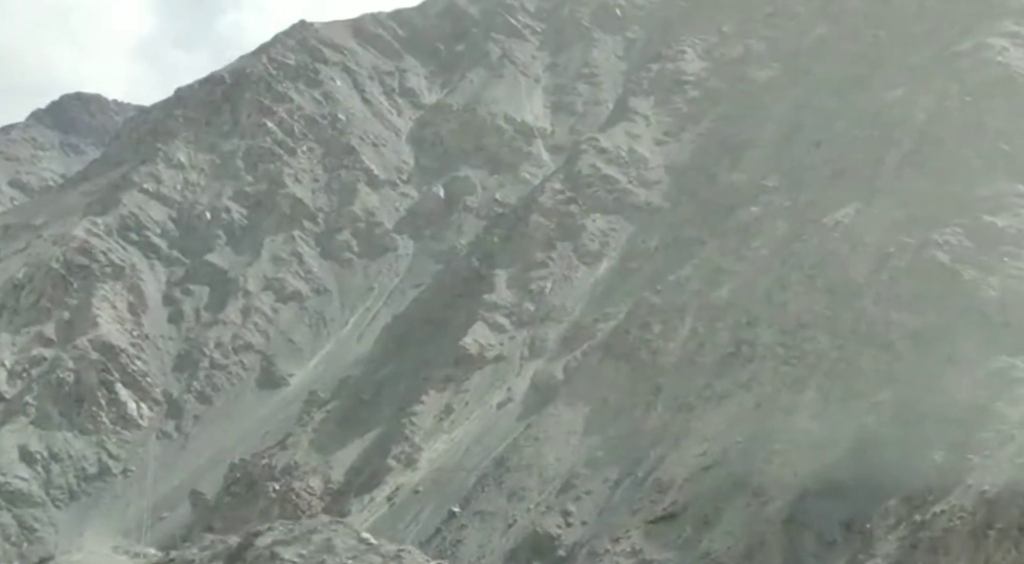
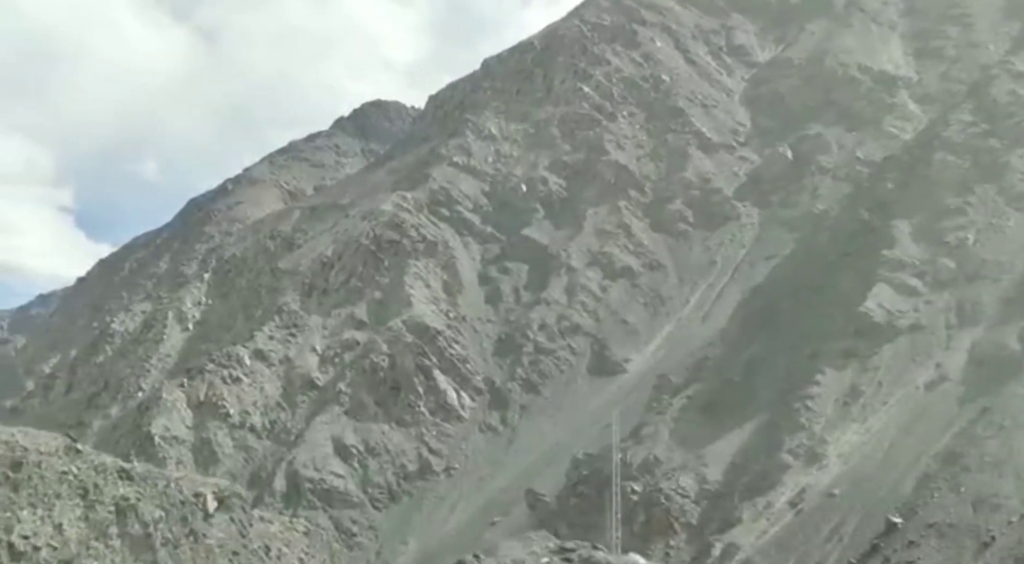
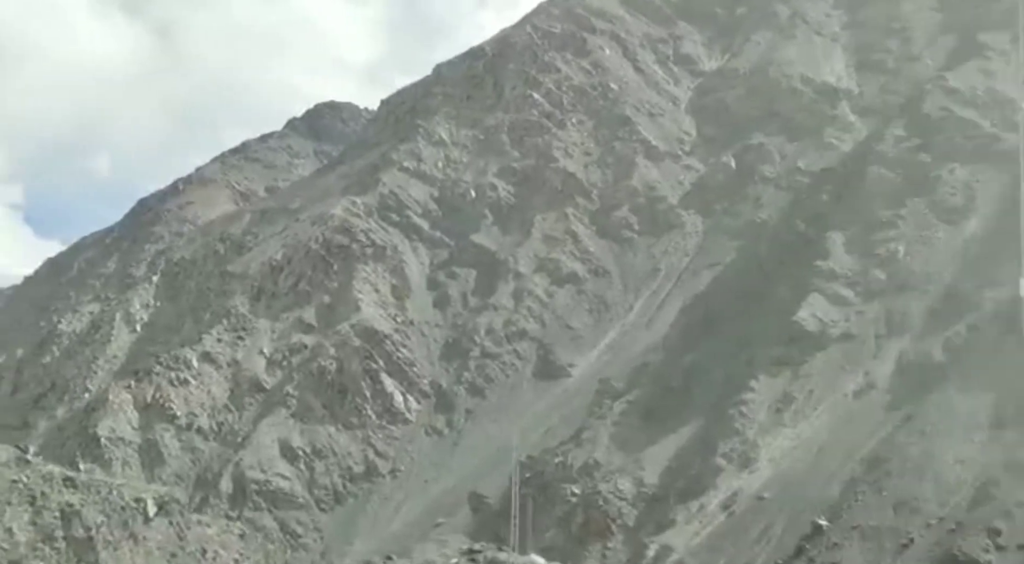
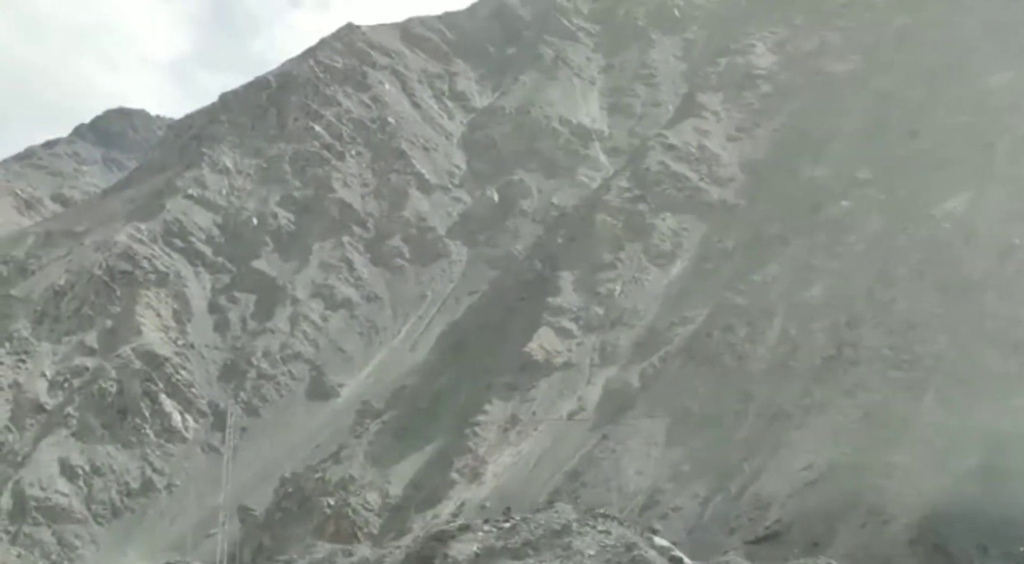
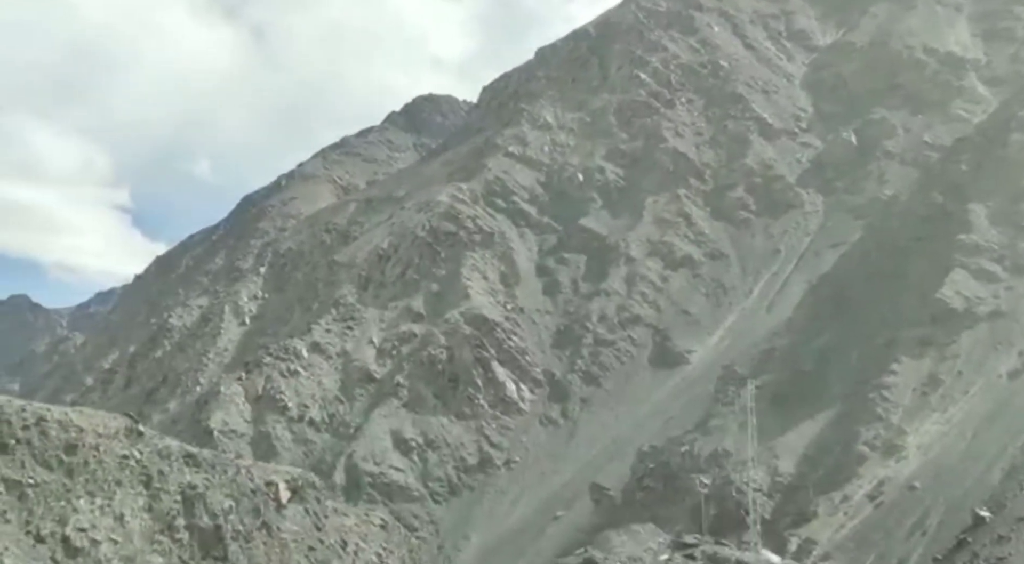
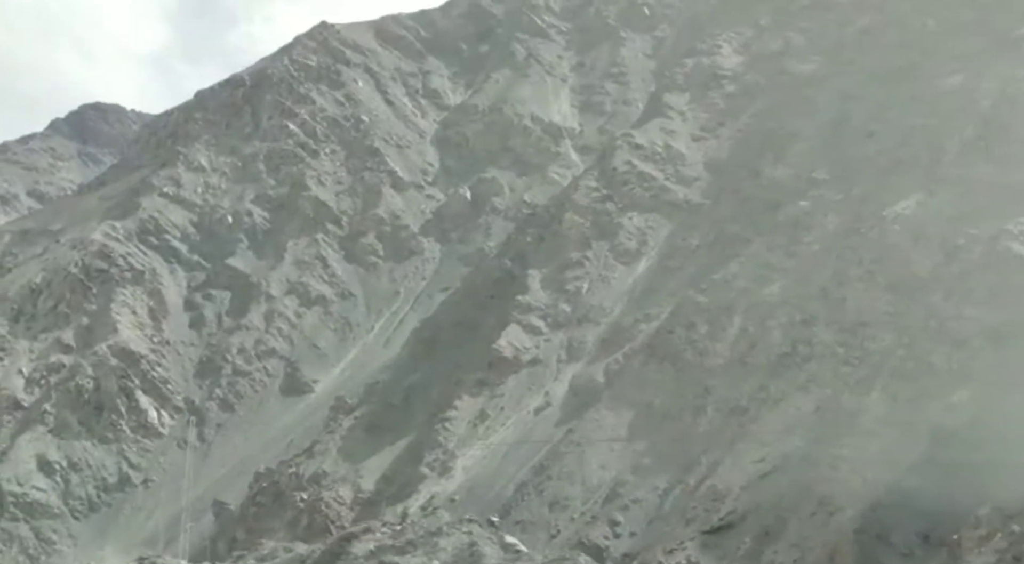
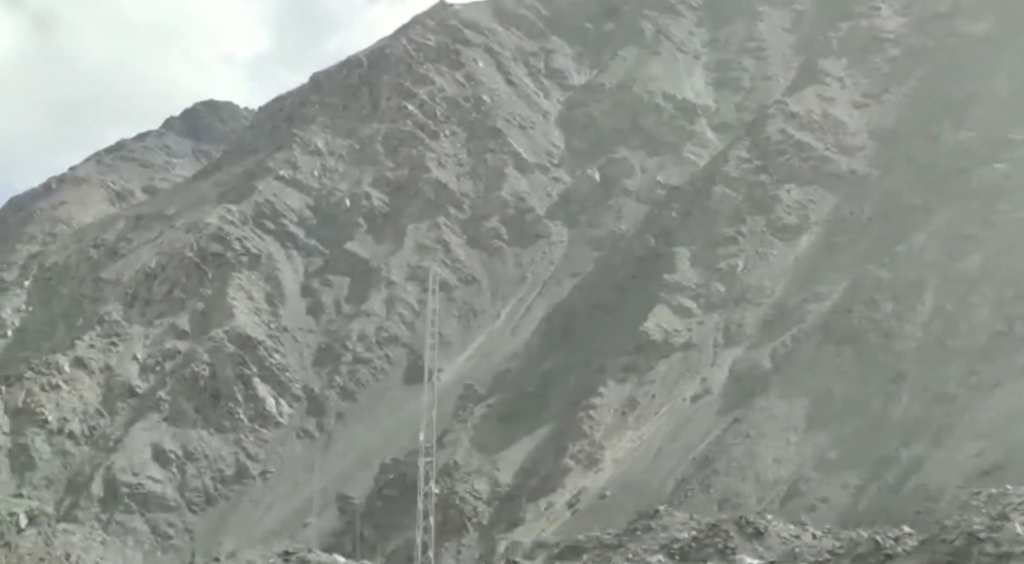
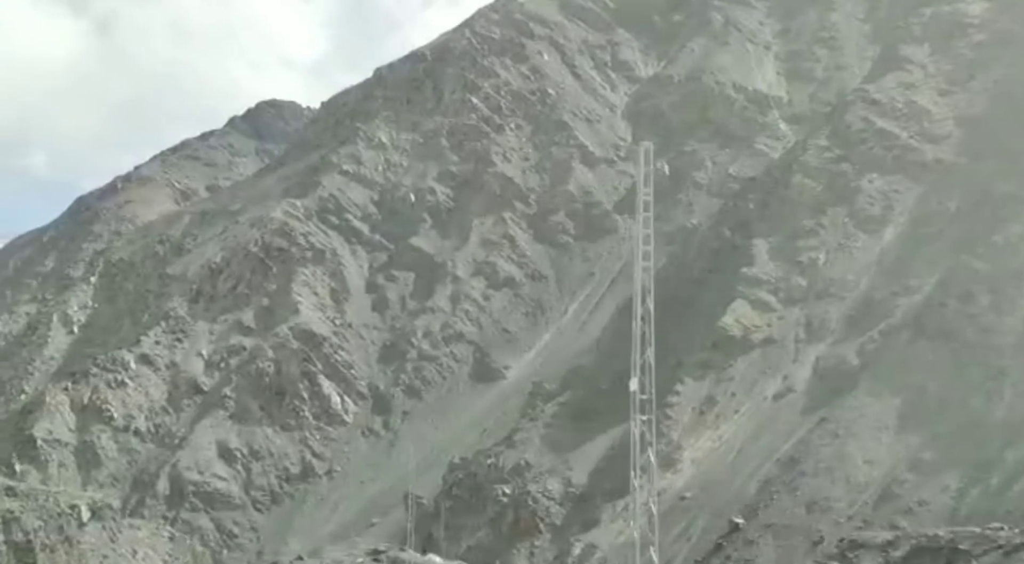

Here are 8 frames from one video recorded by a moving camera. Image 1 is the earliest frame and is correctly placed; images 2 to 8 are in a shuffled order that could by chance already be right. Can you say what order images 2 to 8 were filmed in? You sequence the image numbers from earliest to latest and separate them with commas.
6, 4, 7, 8, 3, 2, 5
